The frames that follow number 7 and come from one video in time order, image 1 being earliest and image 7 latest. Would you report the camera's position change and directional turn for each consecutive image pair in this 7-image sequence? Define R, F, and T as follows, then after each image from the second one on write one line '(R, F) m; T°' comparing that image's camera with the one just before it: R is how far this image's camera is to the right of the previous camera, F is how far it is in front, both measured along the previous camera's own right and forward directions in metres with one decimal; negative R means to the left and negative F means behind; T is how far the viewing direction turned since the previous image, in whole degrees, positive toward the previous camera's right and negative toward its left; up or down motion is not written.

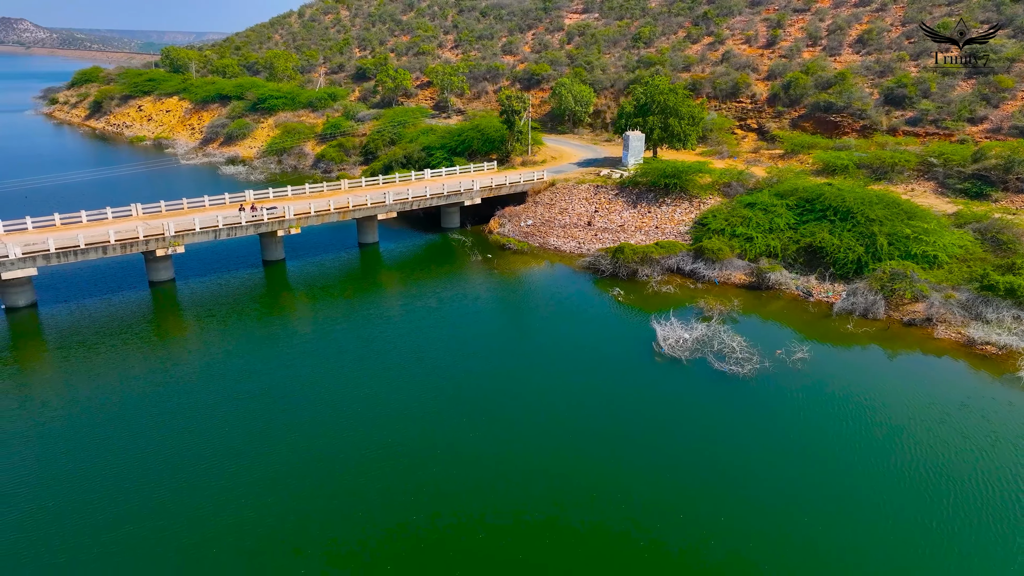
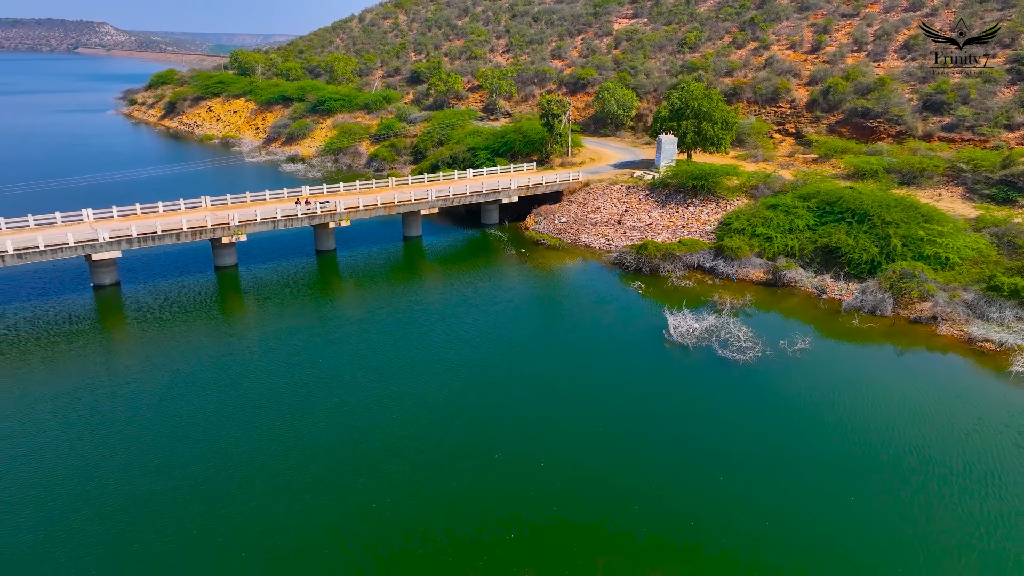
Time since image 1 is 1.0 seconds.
(+1.0, -2.1) m; -4°
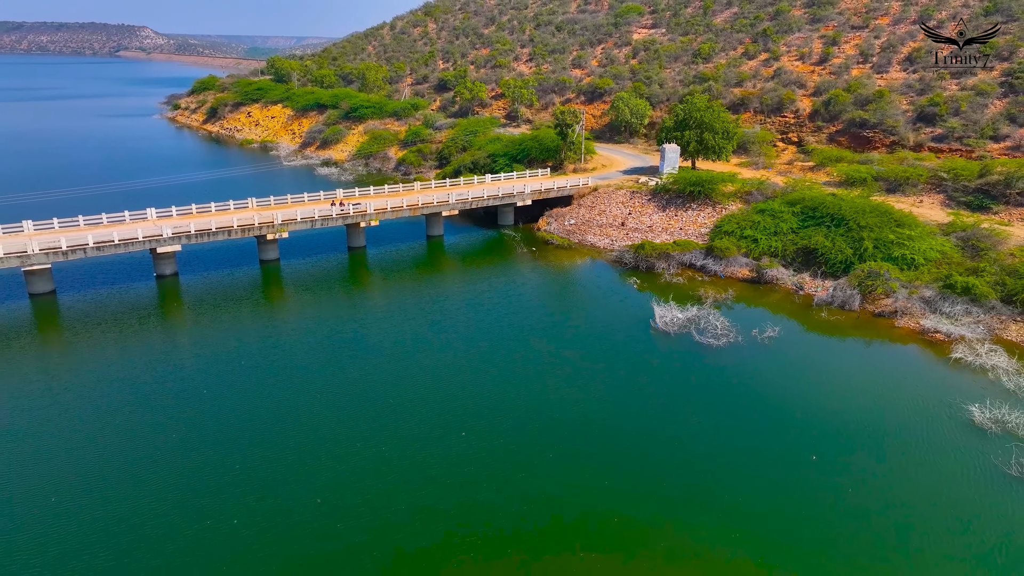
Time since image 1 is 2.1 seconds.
(+0.8, -3.5) m; -2°
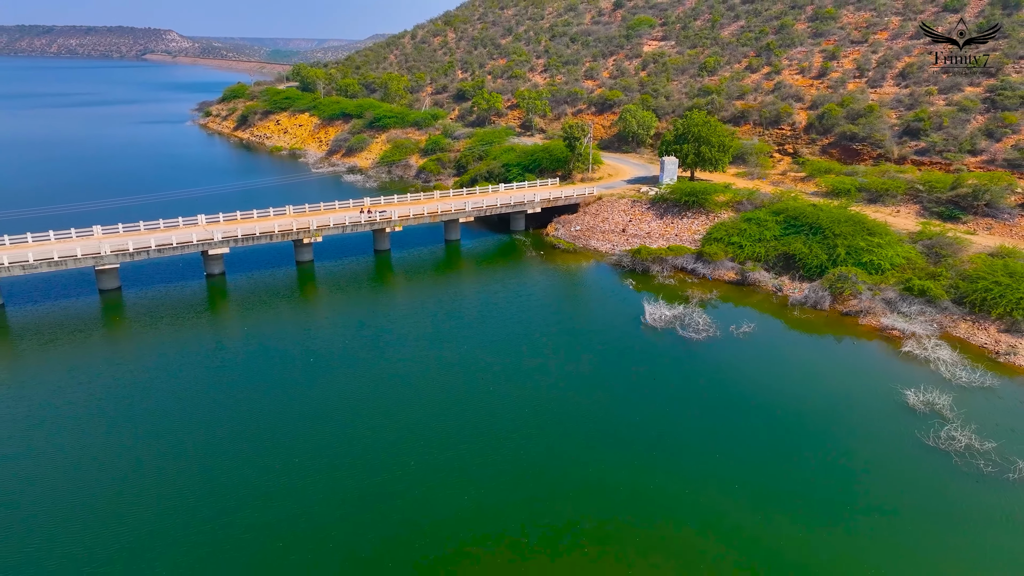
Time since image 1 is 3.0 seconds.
(+0.4, -3.8) m; -1°
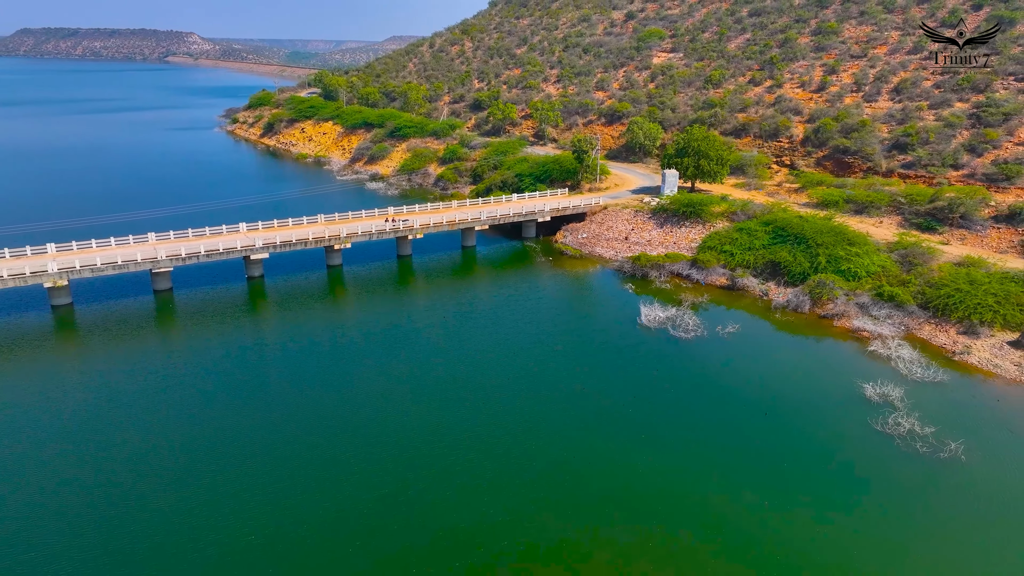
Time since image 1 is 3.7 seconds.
(+0.2, -3.7) m; -1°
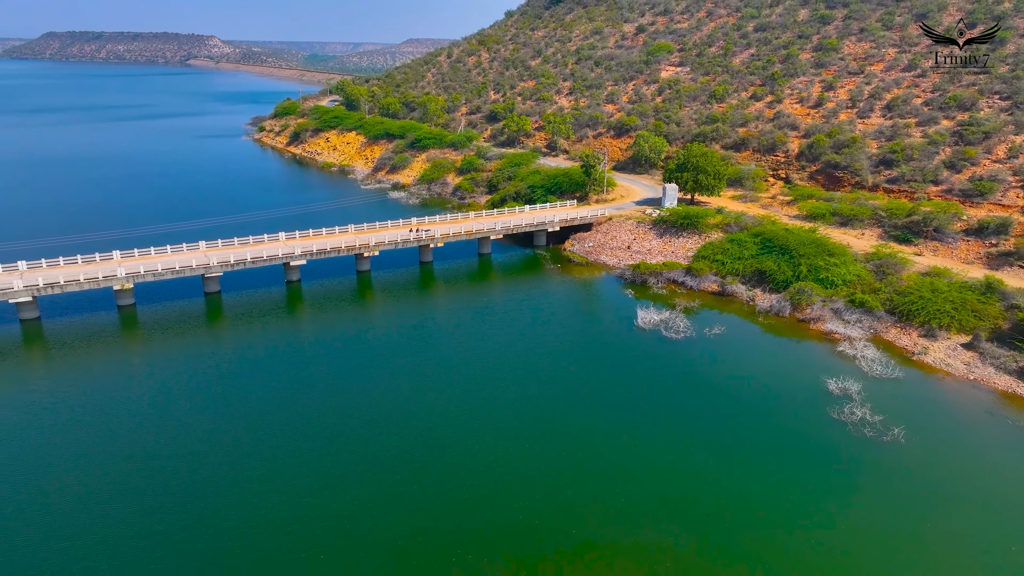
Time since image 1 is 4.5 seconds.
(+0.2, -4.3) m; -1°
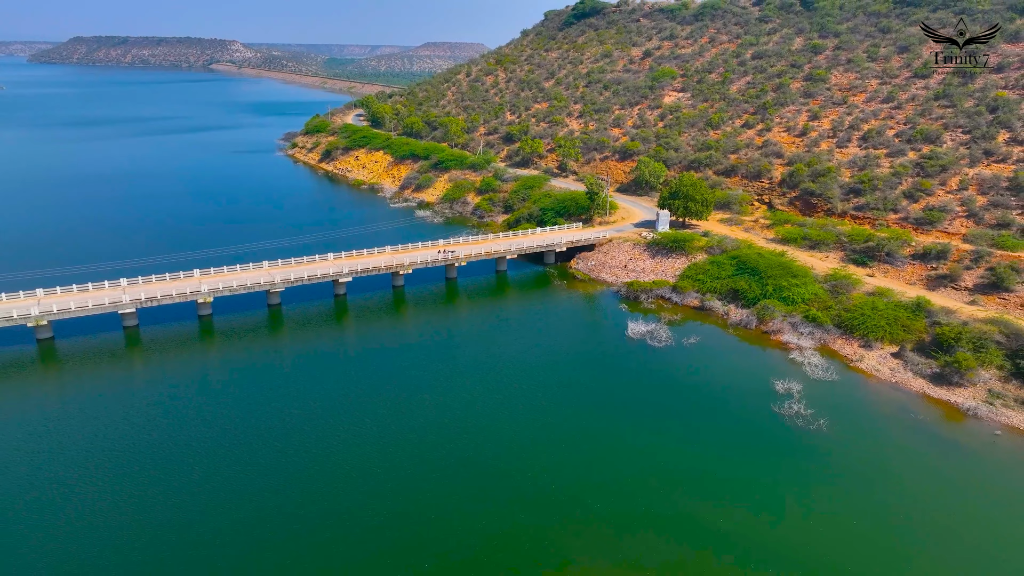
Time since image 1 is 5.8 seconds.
(+0.2, -8.1) m; -1°
